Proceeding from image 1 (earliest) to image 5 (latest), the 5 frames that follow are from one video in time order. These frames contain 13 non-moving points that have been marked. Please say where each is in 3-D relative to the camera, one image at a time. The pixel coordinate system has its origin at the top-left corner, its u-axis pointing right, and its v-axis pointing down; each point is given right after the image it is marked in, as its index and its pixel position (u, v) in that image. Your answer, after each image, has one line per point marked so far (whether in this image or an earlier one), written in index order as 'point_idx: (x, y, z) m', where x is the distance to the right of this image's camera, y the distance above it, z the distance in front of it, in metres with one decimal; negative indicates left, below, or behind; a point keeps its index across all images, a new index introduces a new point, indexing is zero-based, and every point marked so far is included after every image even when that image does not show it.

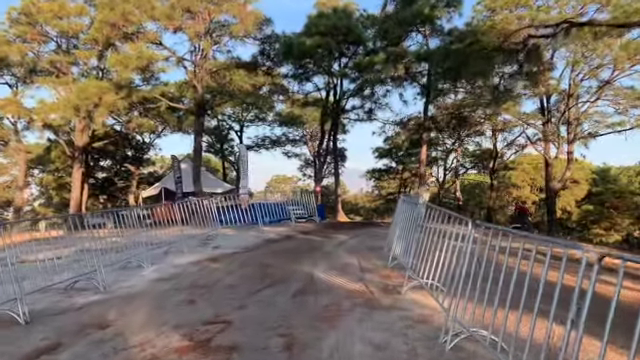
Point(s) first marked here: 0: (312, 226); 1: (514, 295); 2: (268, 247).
0: (-0.2, -1.5, +18.3) m
1: (+2.6, -1.6, +7.4) m
2: (-1.1, -1.5, +12.6) m
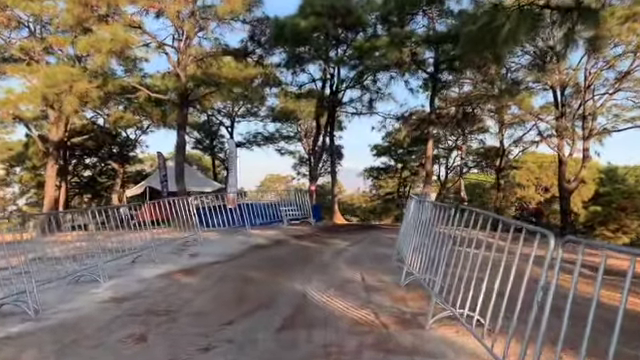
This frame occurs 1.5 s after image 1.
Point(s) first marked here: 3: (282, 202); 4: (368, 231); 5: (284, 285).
0: (-0.4, -1.5, +16.5) m
1: (+2.5, -1.5, +5.6) m
2: (-1.2, -1.5, +10.8) m
3: (-1.3, -0.8, +19.2) m
4: (+1.3, -1.4, +15.2) m
5: (-0.5, -1.4, +7.3) m
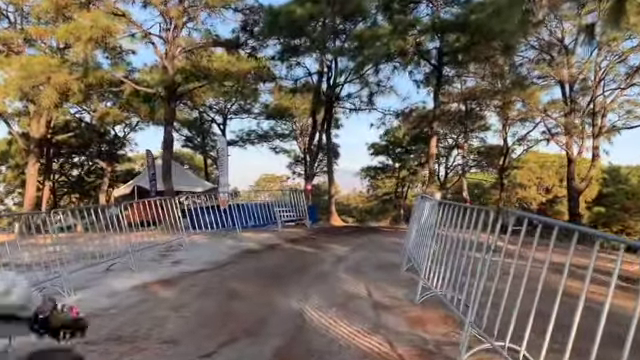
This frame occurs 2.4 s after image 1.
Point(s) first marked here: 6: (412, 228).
0: (-0.5, -1.4, +15.4) m
1: (+2.6, -1.5, +4.5) m
2: (-1.3, -1.4, +9.6) m
3: (-1.5, -0.7, +18.1) m
4: (+1.2, -1.4, +14.1) m
5: (-0.5, -1.4, +6.2) m
6: (+1.6, -0.8, +9.1) m
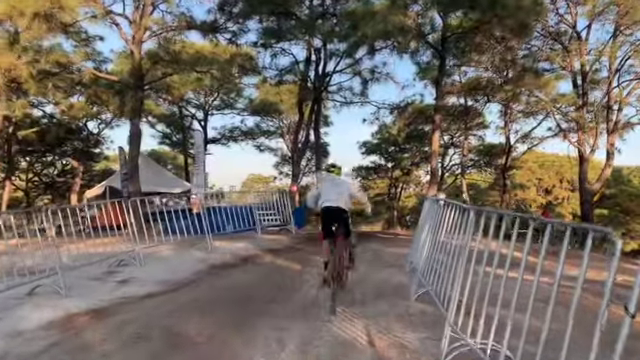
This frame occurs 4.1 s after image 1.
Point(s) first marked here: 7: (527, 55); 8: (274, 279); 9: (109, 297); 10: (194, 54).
0: (-0.8, -1.4, +13.4) m
1: (+2.4, -1.5, +2.6) m
2: (-1.5, -1.4, +7.6) m
3: (-1.8, -0.7, +16.1) m
4: (+0.9, -1.4, +12.1) m
5: (-0.6, -1.3, +4.2) m
6: (+1.3, -0.8, +7.1) m
7: (+6.5, +3.9, +17.2) m
8: (-0.6, -1.4, +7.4) m
9: (-2.7, -1.5, +7.0) m
10: (-3.5, +3.5, +15.3) m
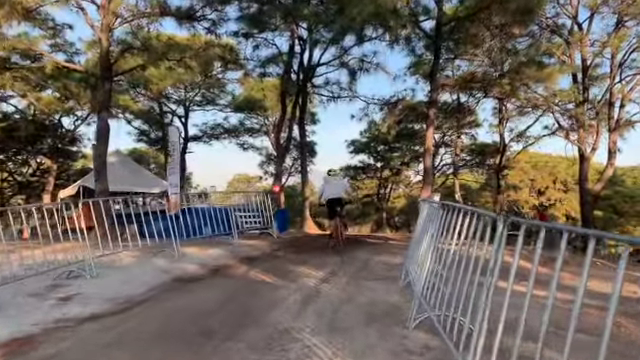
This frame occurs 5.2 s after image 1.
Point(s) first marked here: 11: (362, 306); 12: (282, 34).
0: (-1.2, -1.4, +12.2) m
1: (+2.3, -1.5, +1.5) m
2: (-1.7, -1.4, +6.4) m
3: (-2.3, -0.7, +14.9) m
4: (+0.6, -1.4, +11.0) m
5: (-0.8, -1.3, +3.0) m
6: (+1.1, -0.8, +6.0) m
7: (+6.0, +3.9, +16.2) m
8: (-0.9, -1.4, +6.2) m
9: (-2.9, -1.5, +5.8) m
10: (-3.9, +3.5, +14.1) m
11: (+0.5, -1.3, +5.7) m
12: (-1.2, +4.5, +17.7) m
